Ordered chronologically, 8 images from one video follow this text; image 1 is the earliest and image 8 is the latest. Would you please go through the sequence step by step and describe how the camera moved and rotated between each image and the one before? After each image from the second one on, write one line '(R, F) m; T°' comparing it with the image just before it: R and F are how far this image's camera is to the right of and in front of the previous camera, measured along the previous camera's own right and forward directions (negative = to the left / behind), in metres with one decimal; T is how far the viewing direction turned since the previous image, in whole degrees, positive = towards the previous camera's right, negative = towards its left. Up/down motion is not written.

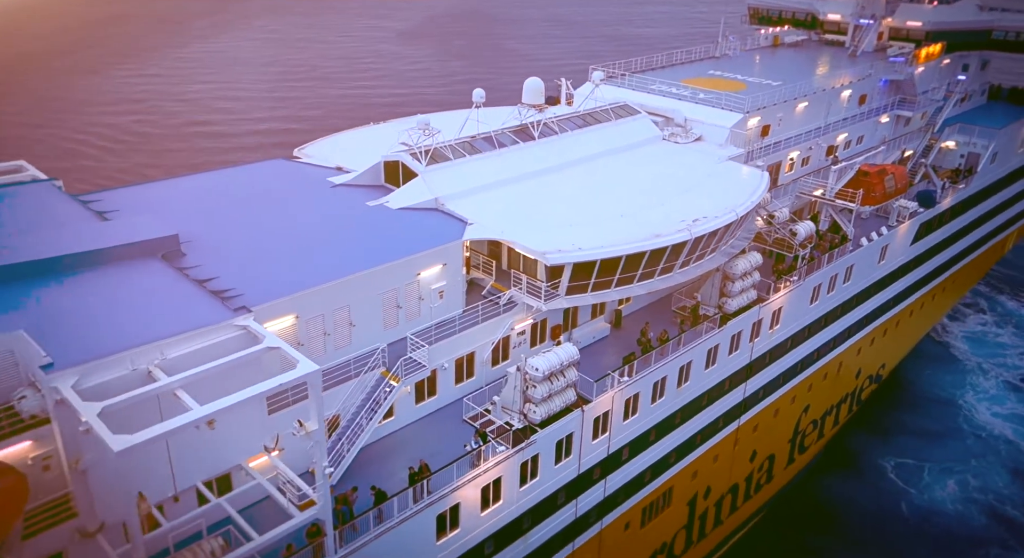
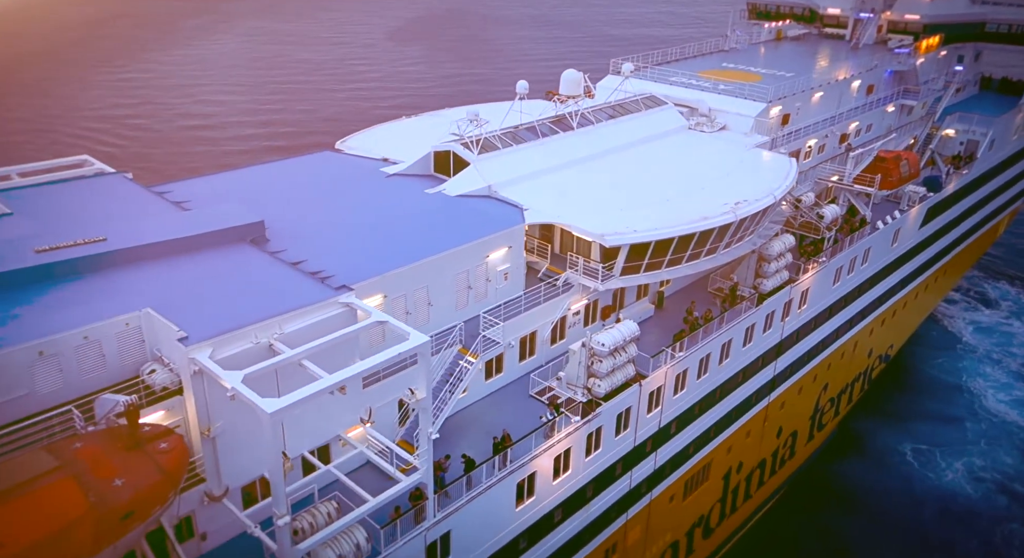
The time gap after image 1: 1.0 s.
(-2.3, -1.0) m; +1°
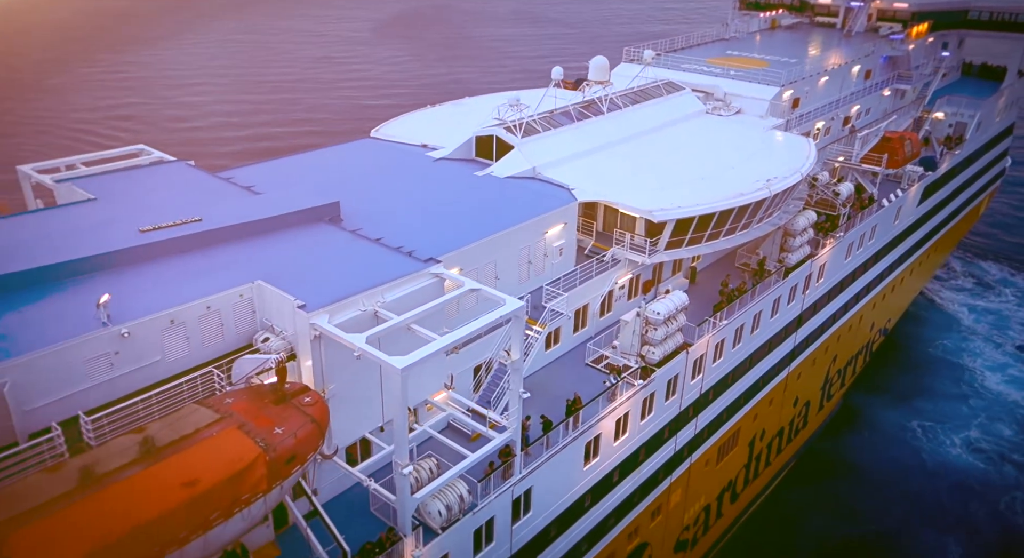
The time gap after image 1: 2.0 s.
(-2.5, -1.1) m; +2°
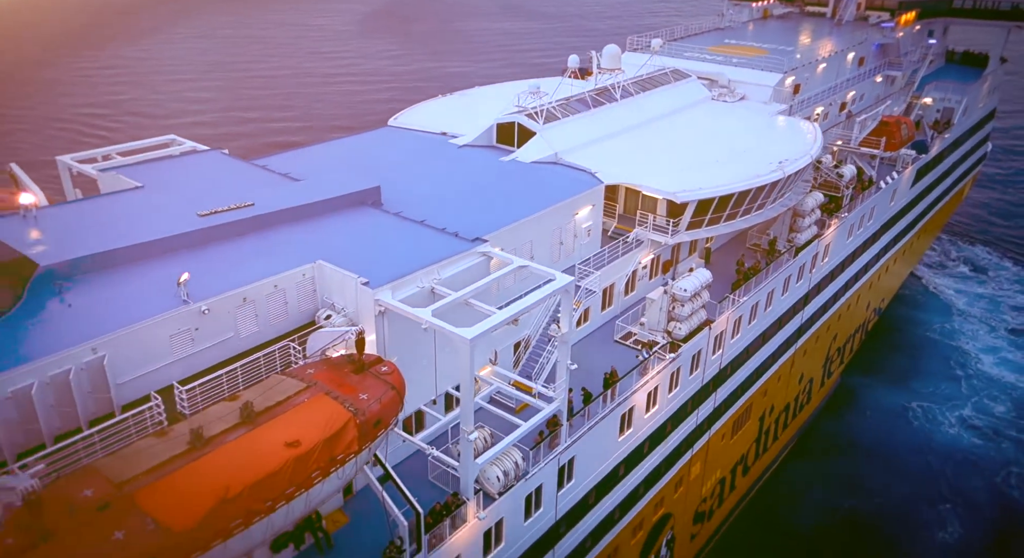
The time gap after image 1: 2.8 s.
(-1.6, -0.8) m; +1°
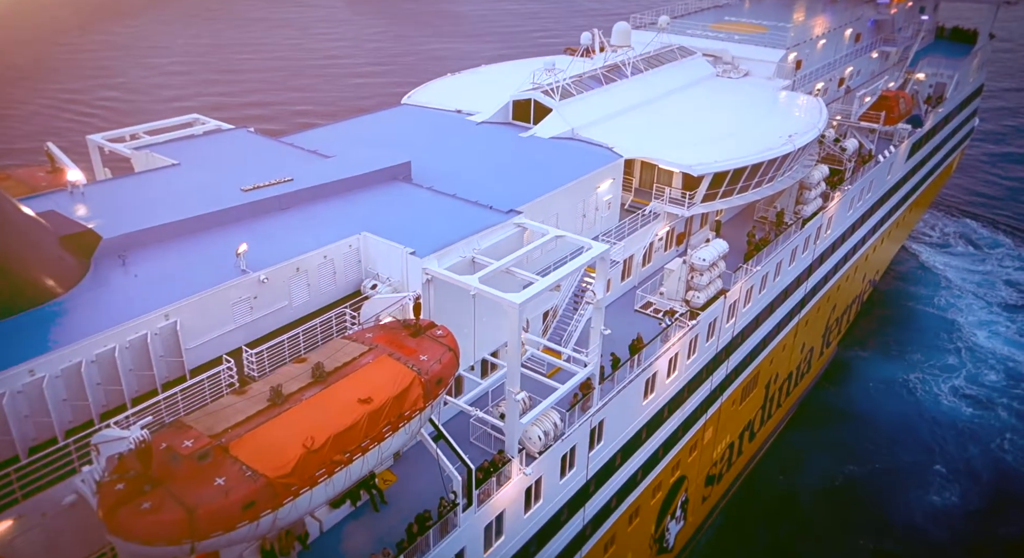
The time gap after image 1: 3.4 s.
(-1.2, -0.7) m; +1°
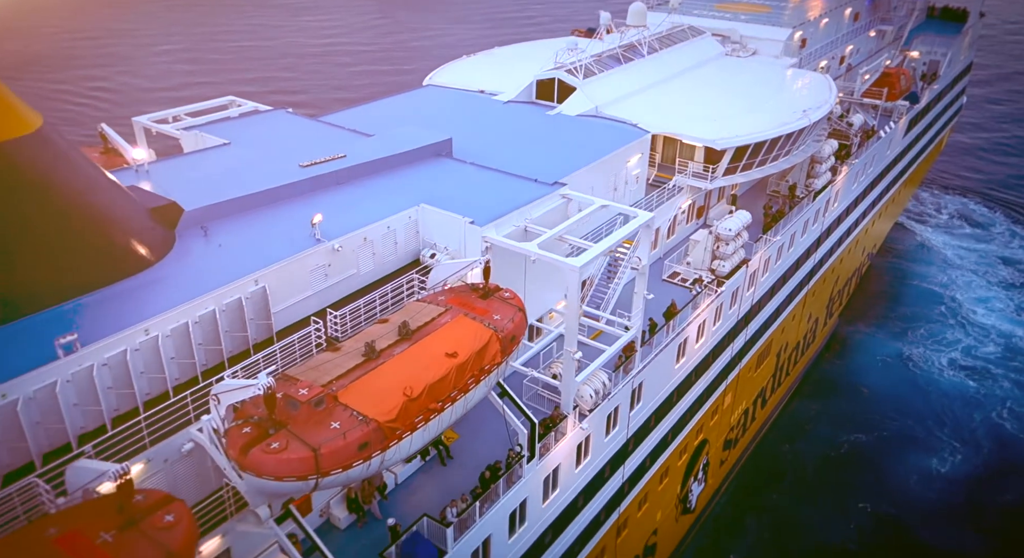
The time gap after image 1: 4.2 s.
(-1.6, -1.0) m; +1°
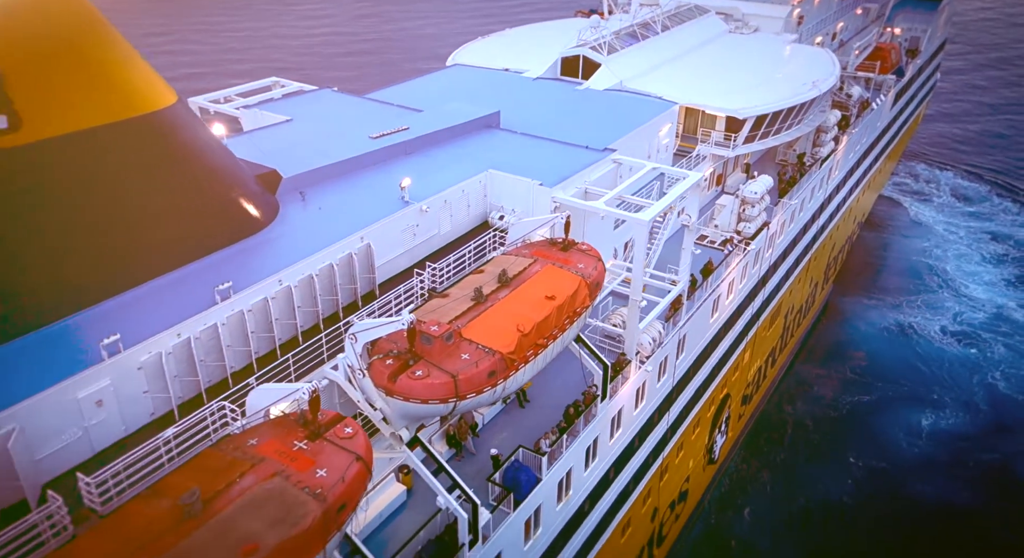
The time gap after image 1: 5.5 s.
(-2.4, -1.5) m; +2°
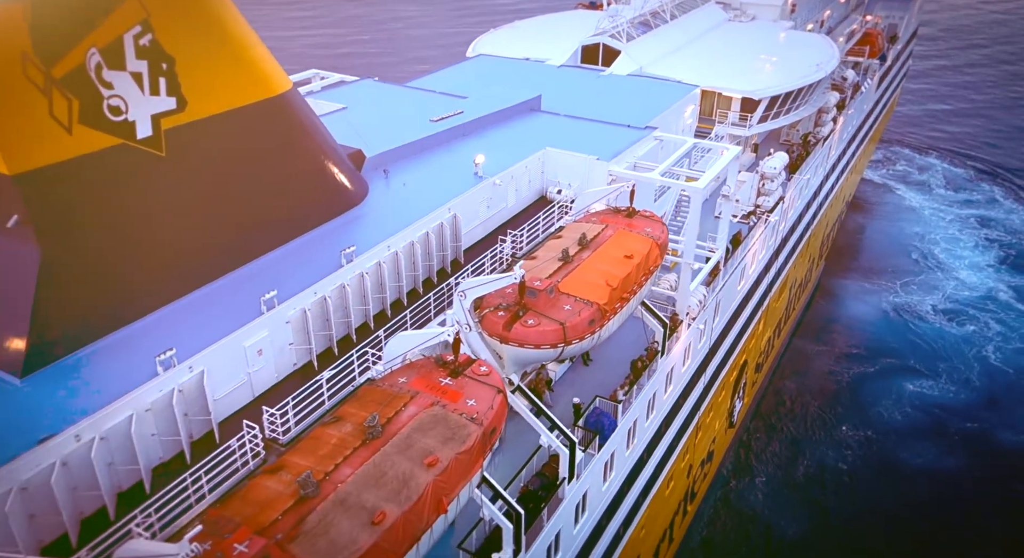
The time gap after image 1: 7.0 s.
(-2.4, -1.5) m; +2°
